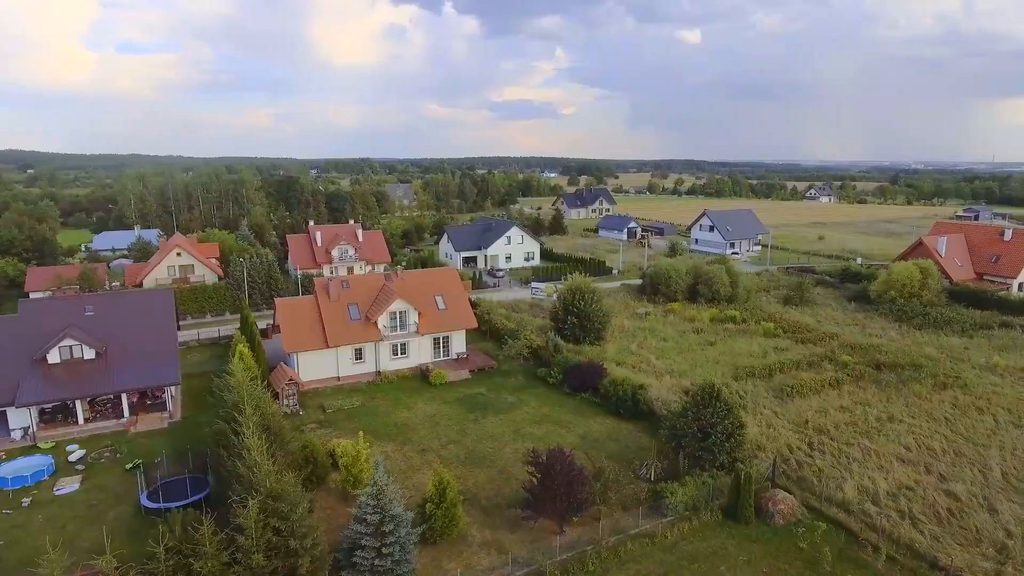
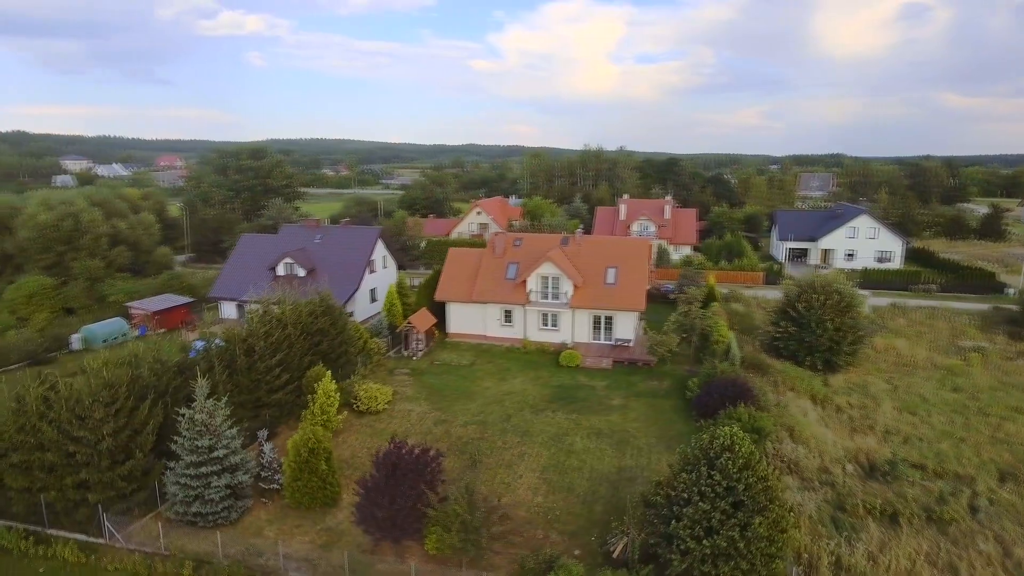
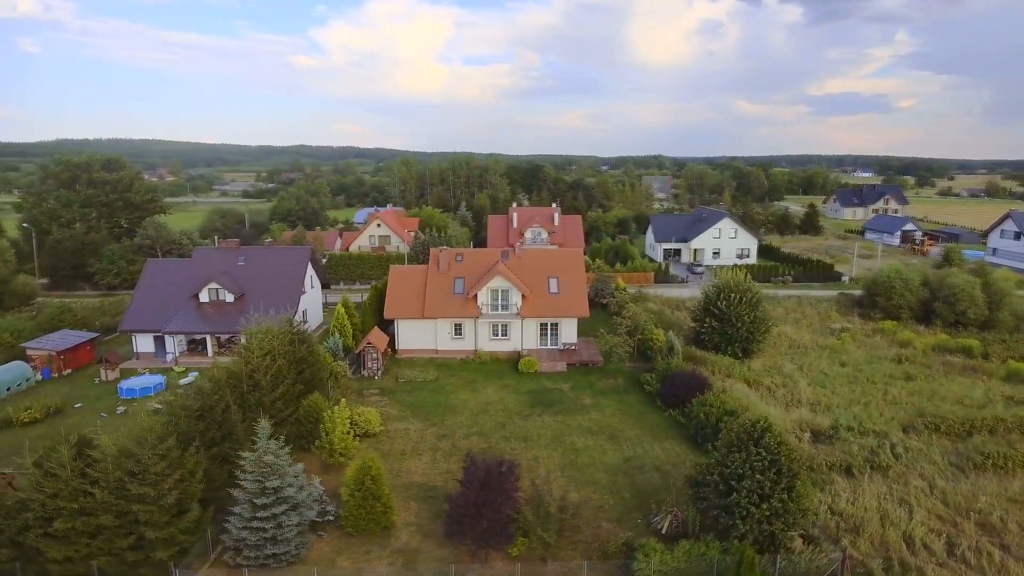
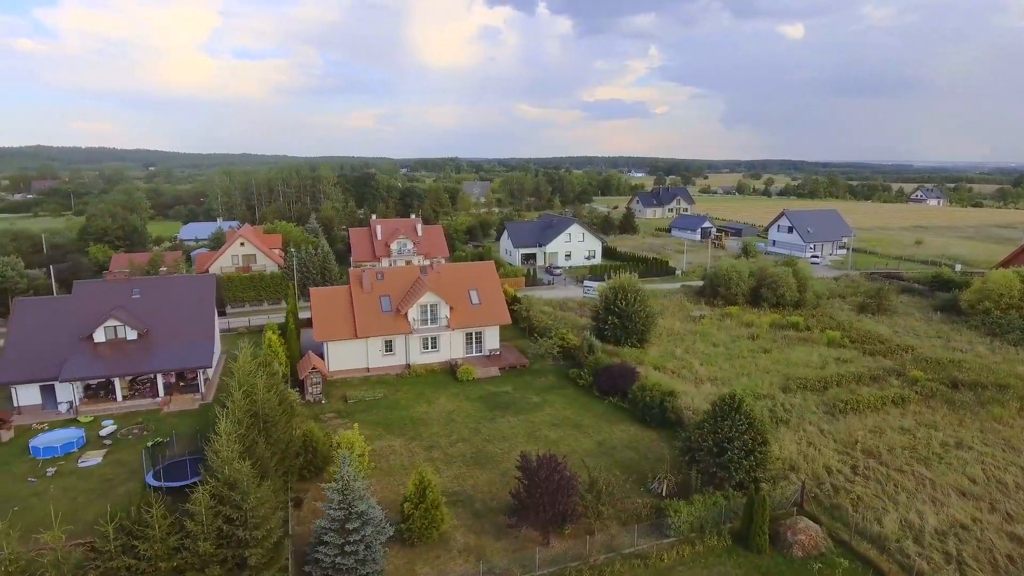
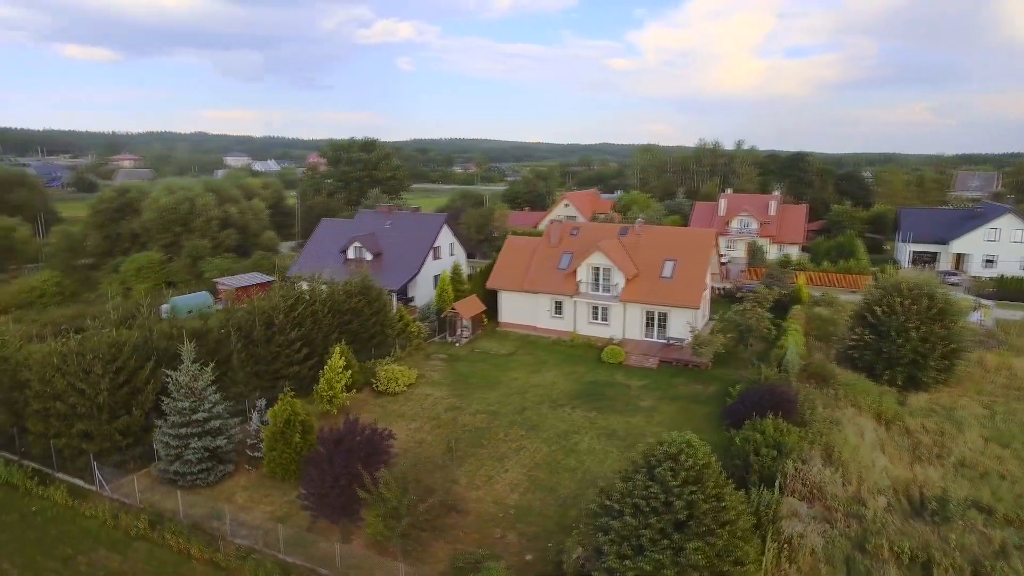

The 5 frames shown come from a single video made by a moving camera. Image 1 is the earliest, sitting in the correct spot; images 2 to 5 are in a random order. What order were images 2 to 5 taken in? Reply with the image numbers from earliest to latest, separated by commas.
4, 3, 2, 5
